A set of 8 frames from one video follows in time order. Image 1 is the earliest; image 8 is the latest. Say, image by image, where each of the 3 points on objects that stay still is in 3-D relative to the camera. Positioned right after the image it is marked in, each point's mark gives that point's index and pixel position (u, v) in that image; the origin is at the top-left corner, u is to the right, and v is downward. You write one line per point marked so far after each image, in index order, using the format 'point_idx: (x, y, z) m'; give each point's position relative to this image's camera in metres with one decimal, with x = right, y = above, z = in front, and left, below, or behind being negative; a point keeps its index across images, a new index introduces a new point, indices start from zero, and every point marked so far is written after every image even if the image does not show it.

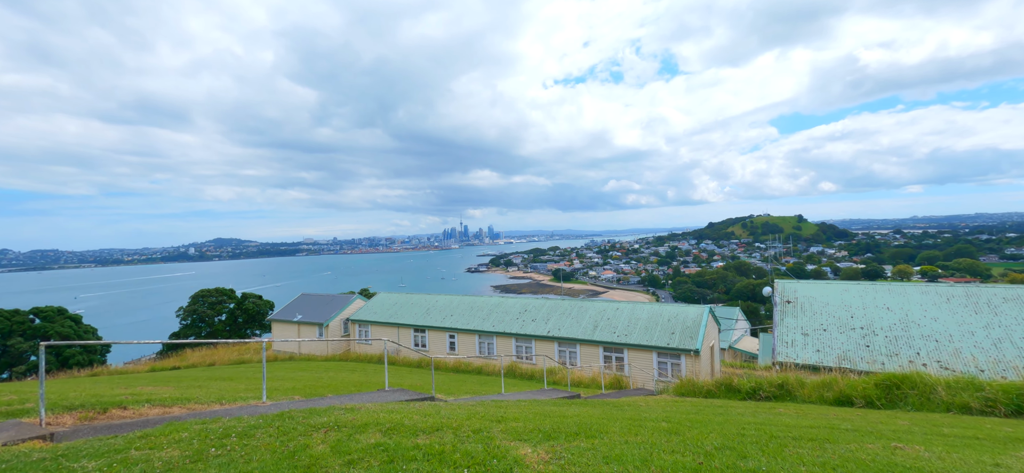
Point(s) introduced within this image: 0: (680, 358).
0: (+7.0, -5.1, +19.1) m
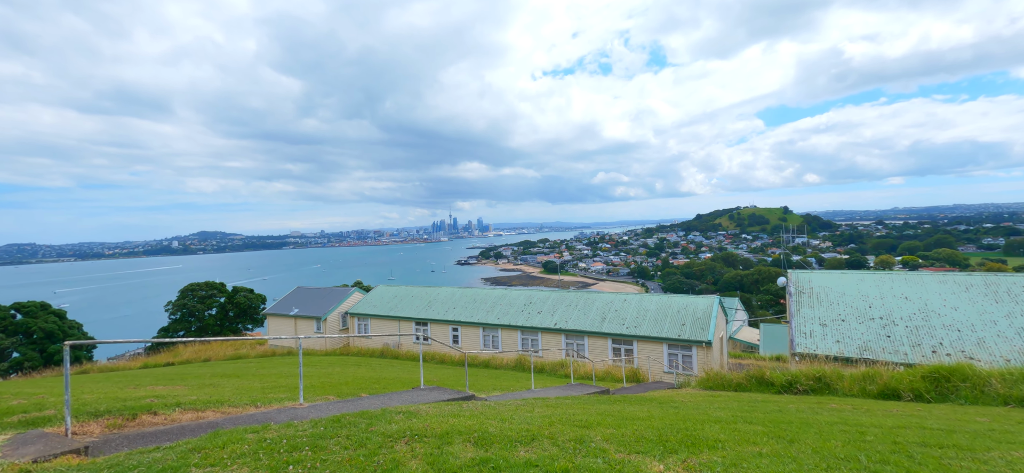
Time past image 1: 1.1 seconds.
0: (+7.4, -4.7, +18.9) m
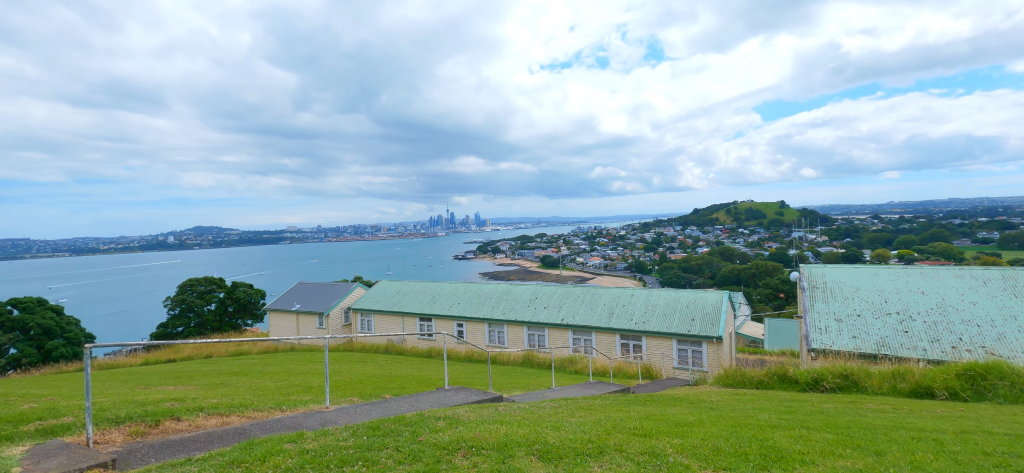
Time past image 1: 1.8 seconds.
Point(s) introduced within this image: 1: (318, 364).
0: (+7.8, -4.5, +18.8) m
1: (-7.1, -4.7, +16.8) m
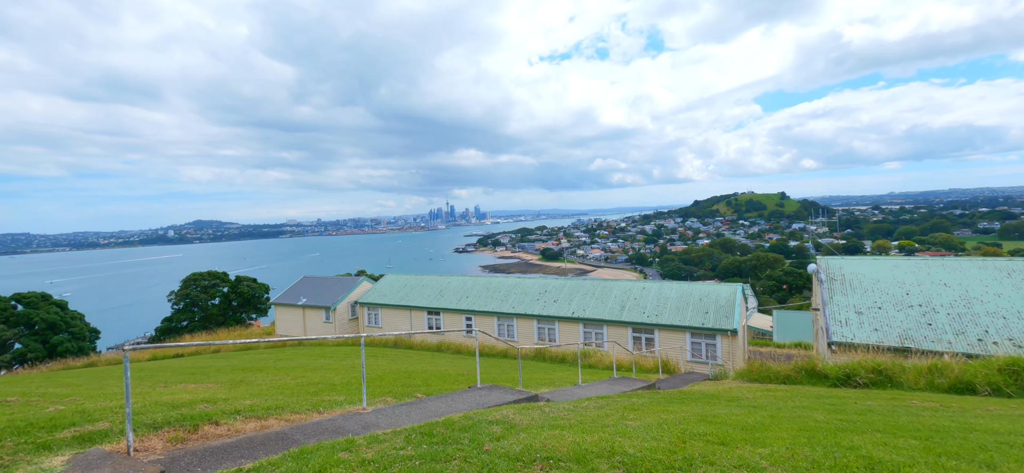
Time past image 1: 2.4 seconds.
0: (+8.3, -4.1, +18.6) m
1: (-6.6, -4.5, +16.7) m
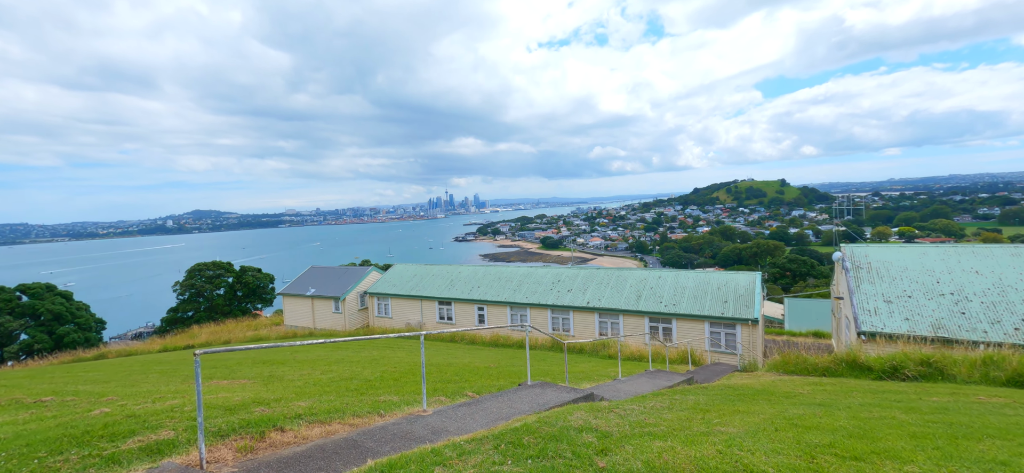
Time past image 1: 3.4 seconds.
0: (+9.0, -3.7, +18.4) m
1: (-5.9, -4.1, +16.5) m
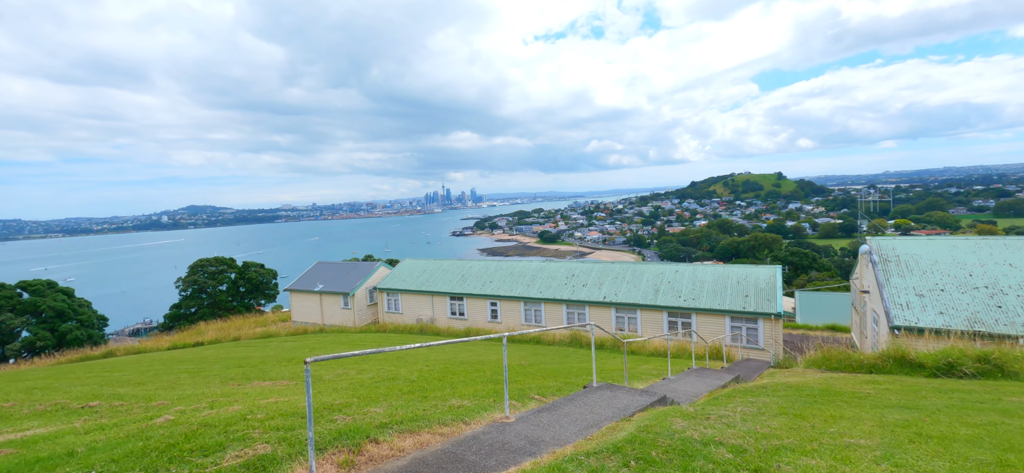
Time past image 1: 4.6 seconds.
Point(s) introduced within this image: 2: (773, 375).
0: (+9.7, -3.4, +18.2) m
1: (-5.2, -4.0, +16.2) m
2: (+5.6, -3.0, +9.9) m
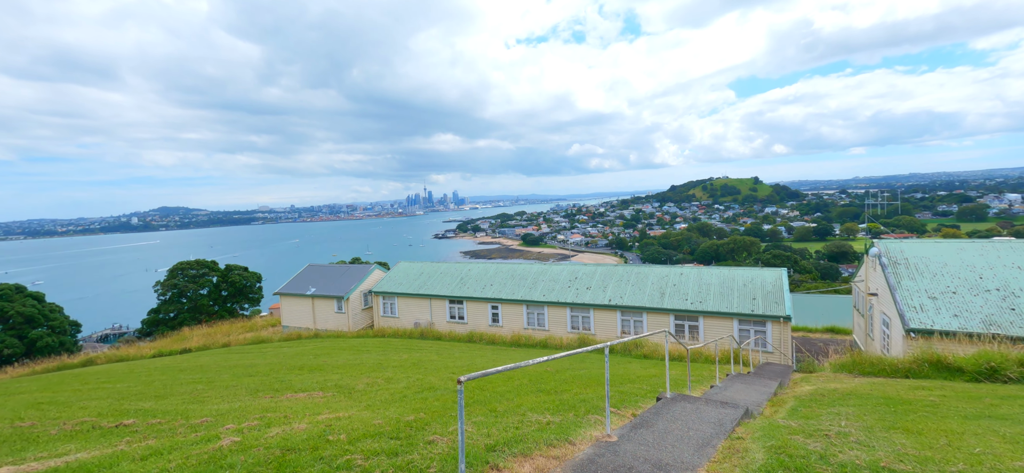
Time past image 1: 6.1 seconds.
0: (+10.1, -3.5, +18.2) m
1: (-4.7, -4.1, +15.7) m
2: (+6.2, -3.1, +9.8) m
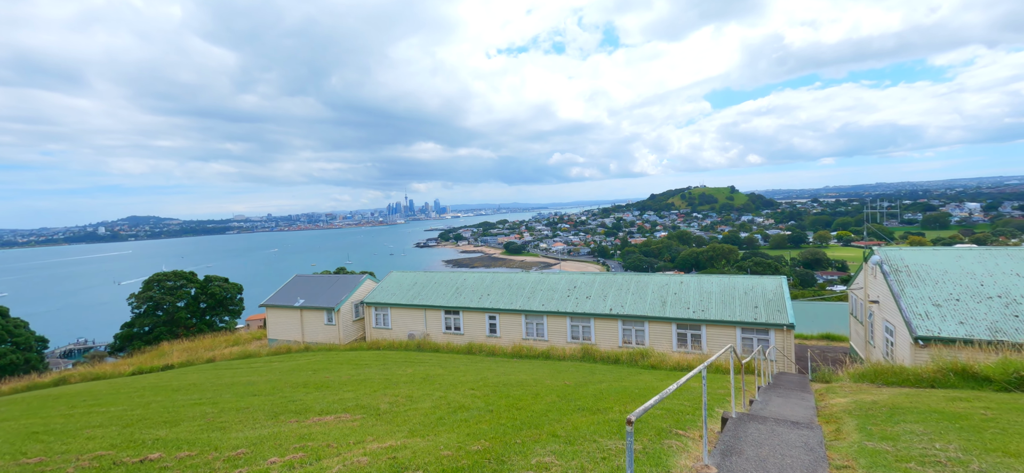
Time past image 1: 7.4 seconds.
0: (+10.2, -3.9, +18.3) m
1: (-4.5, -4.4, +15.1) m
2: (+6.7, -3.3, +9.7) m
